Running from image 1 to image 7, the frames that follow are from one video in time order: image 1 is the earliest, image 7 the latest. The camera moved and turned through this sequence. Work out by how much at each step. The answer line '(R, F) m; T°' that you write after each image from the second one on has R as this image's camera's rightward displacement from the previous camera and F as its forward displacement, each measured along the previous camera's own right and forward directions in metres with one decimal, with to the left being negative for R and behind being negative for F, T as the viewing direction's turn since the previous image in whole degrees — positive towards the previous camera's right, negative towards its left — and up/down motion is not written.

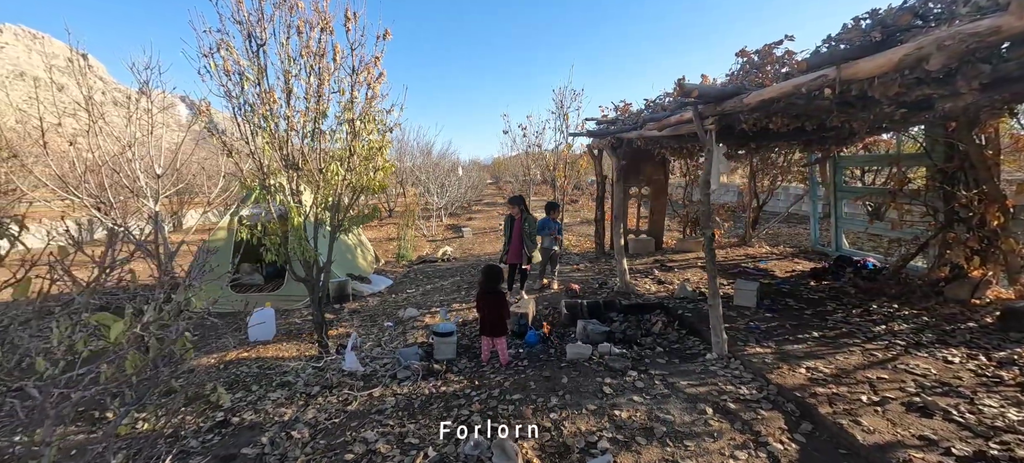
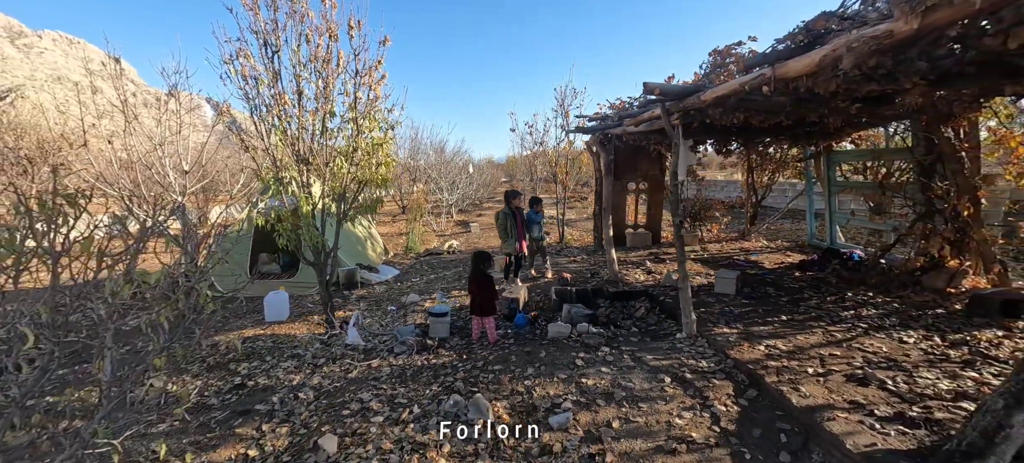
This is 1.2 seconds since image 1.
(+0.3, -0.3) m; -2°
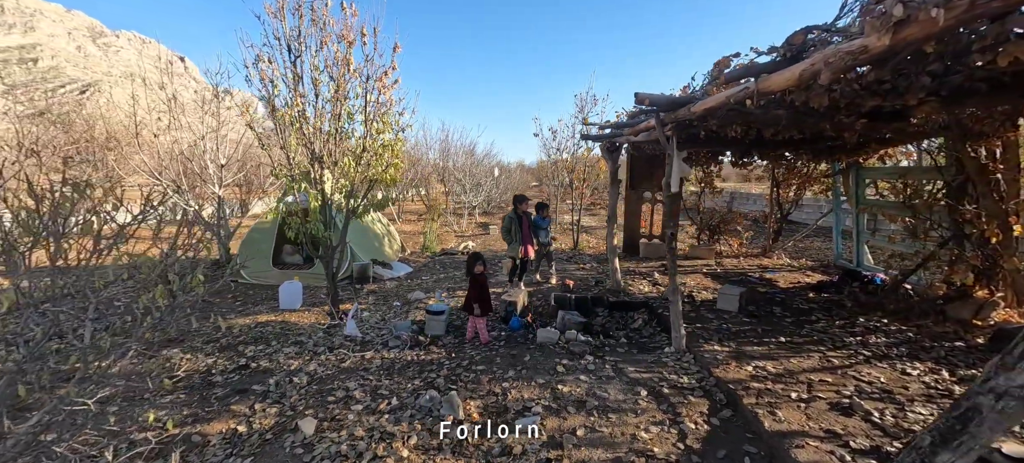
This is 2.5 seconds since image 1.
(+0.4, 0.0) m; -4°
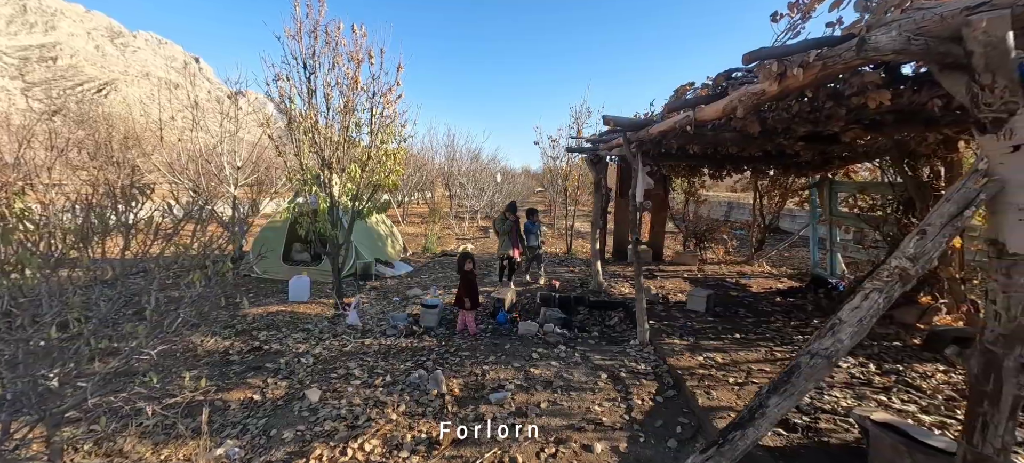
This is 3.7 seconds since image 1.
(+0.2, -0.5) m; -1°
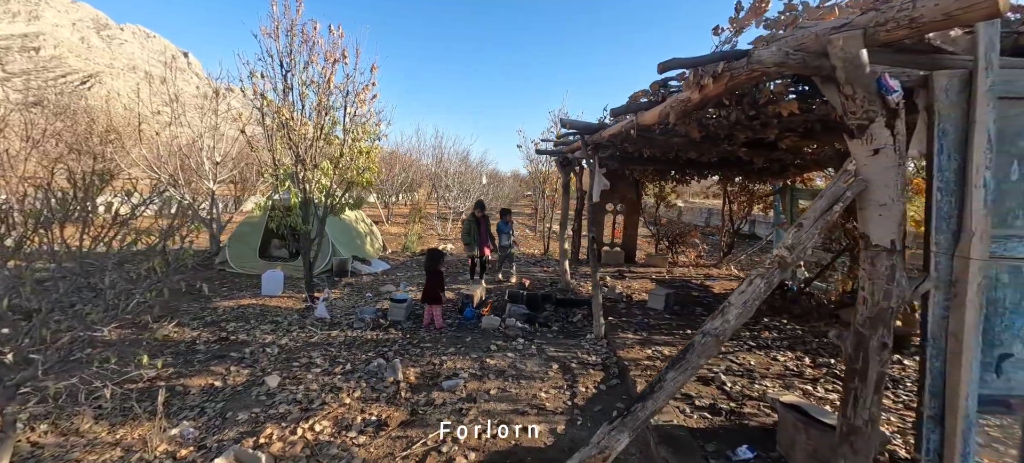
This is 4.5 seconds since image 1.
(+0.3, -0.2) m; +1°
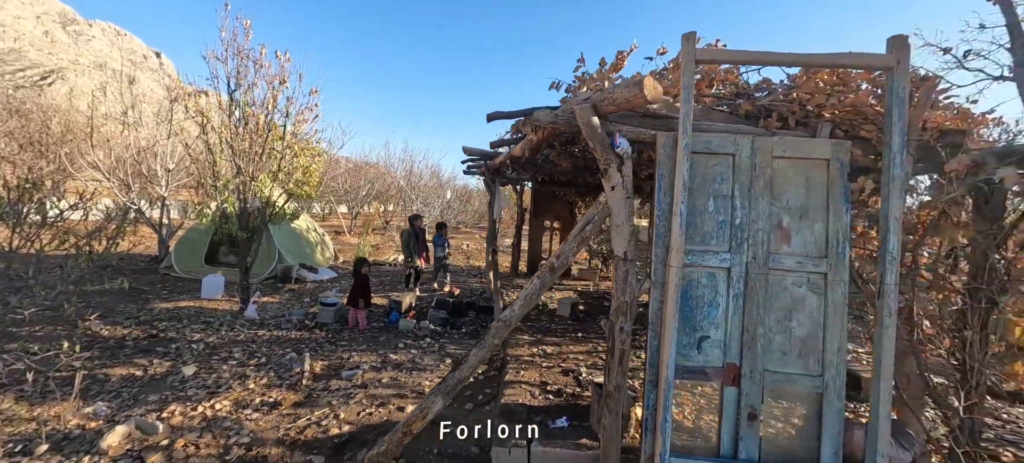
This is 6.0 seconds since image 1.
(+0.7, -0.6) m; +3°
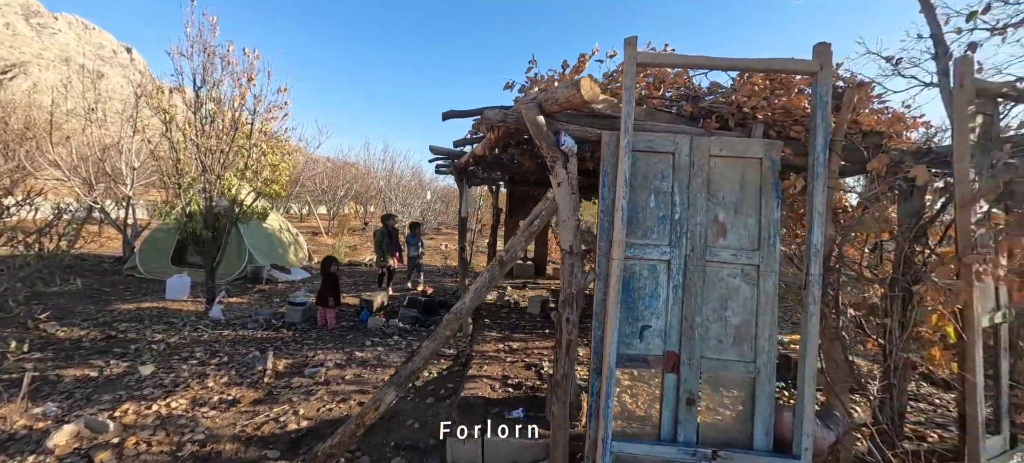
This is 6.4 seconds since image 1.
(+0.2, -0.1) m; +2°
